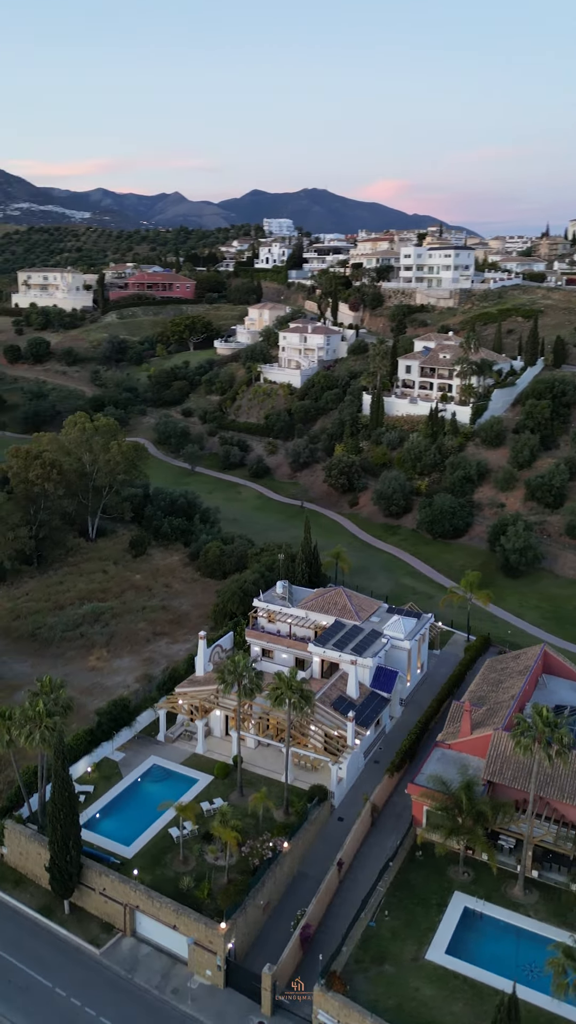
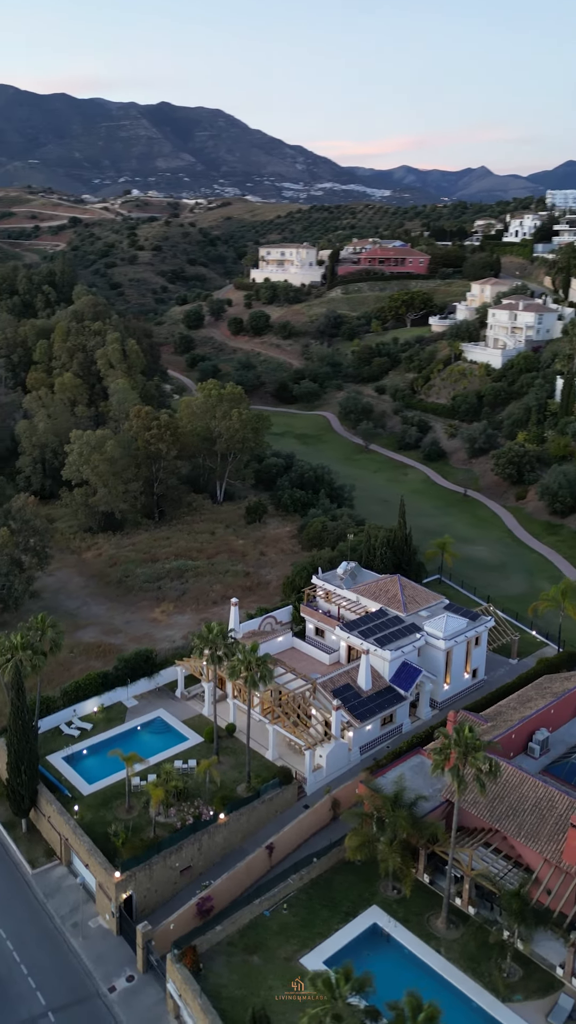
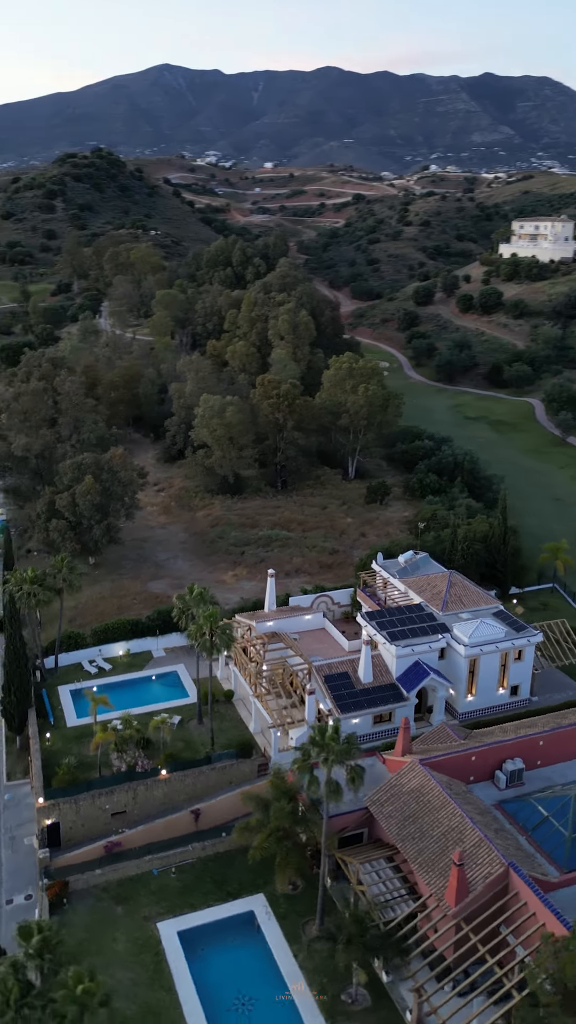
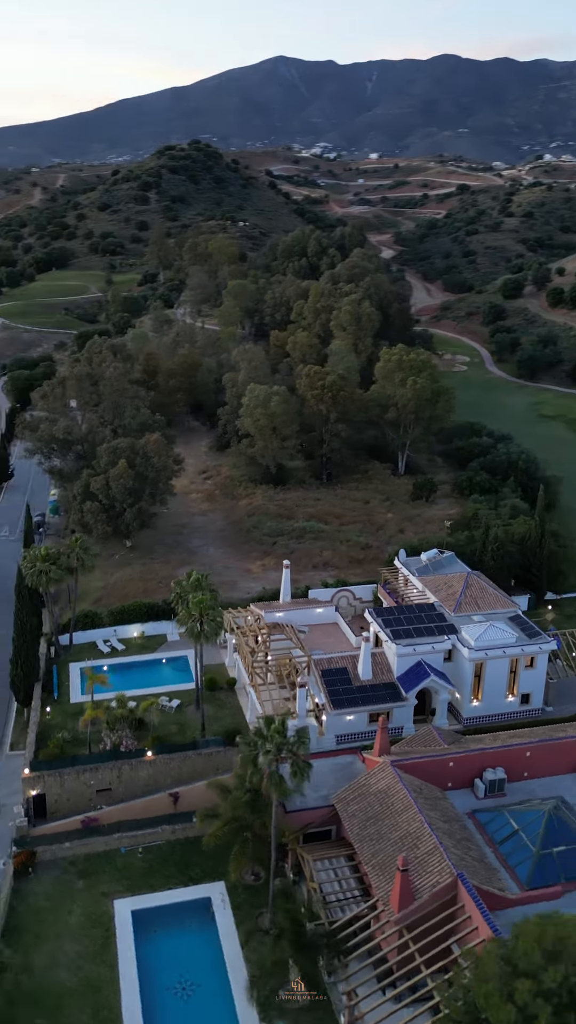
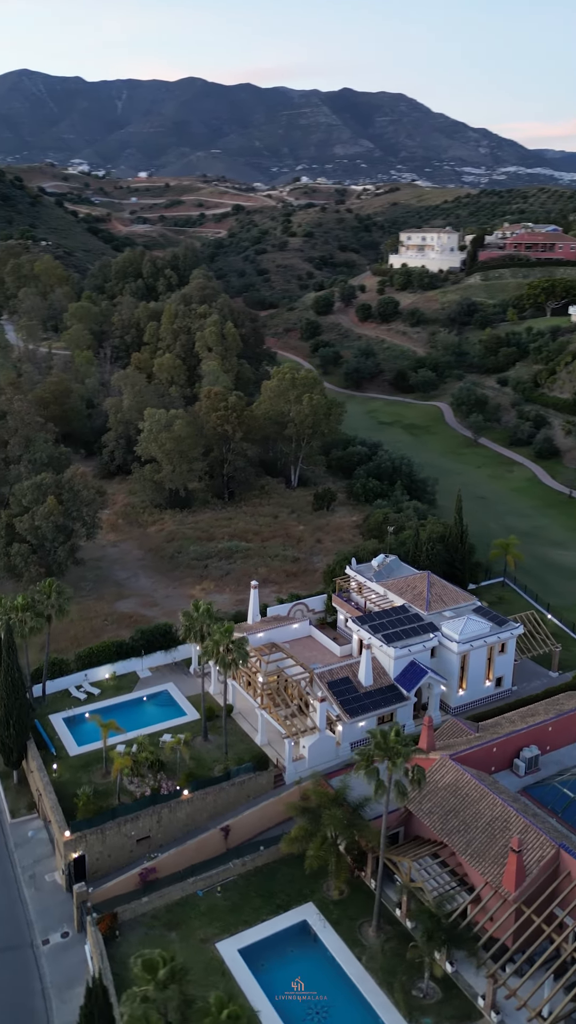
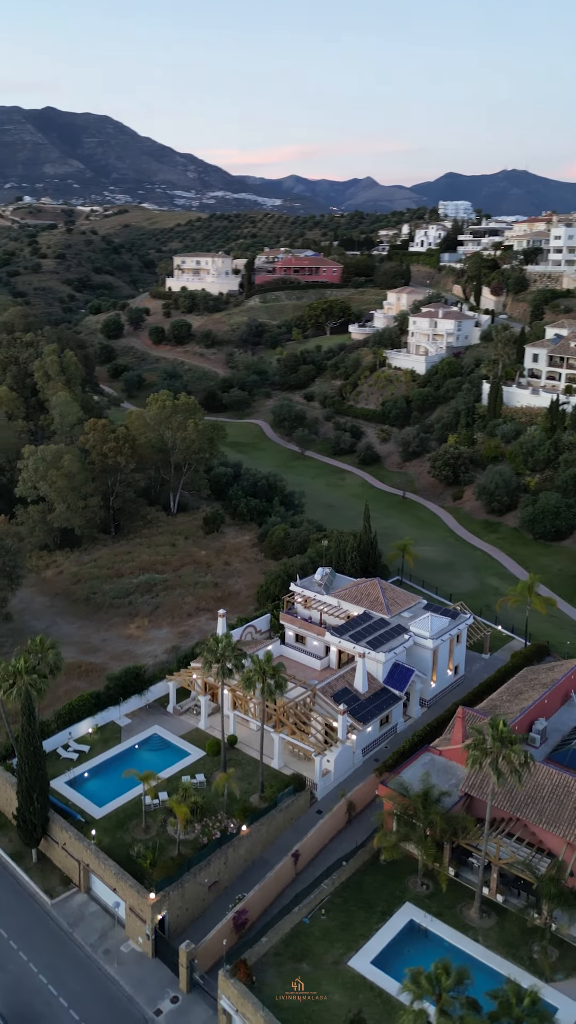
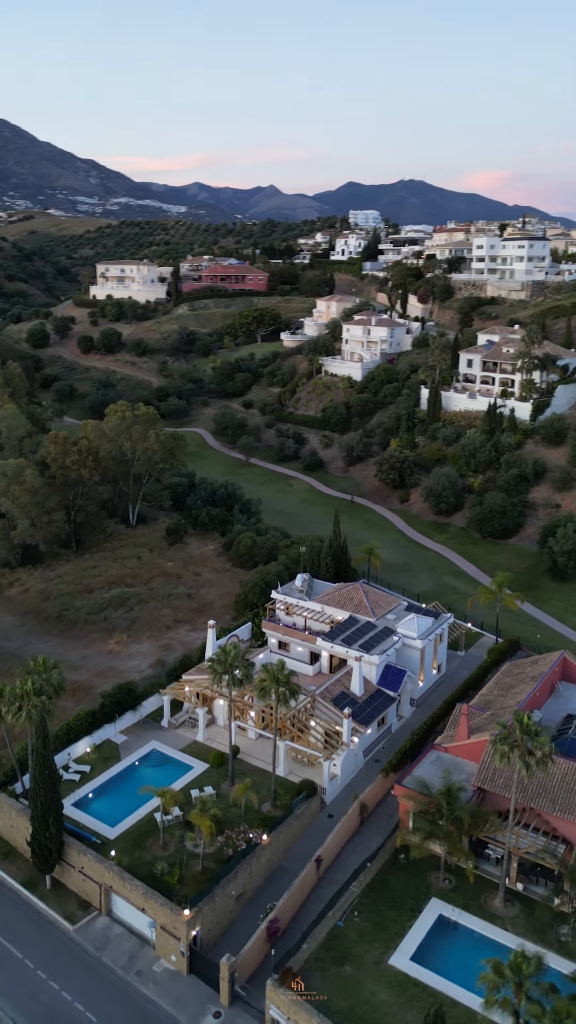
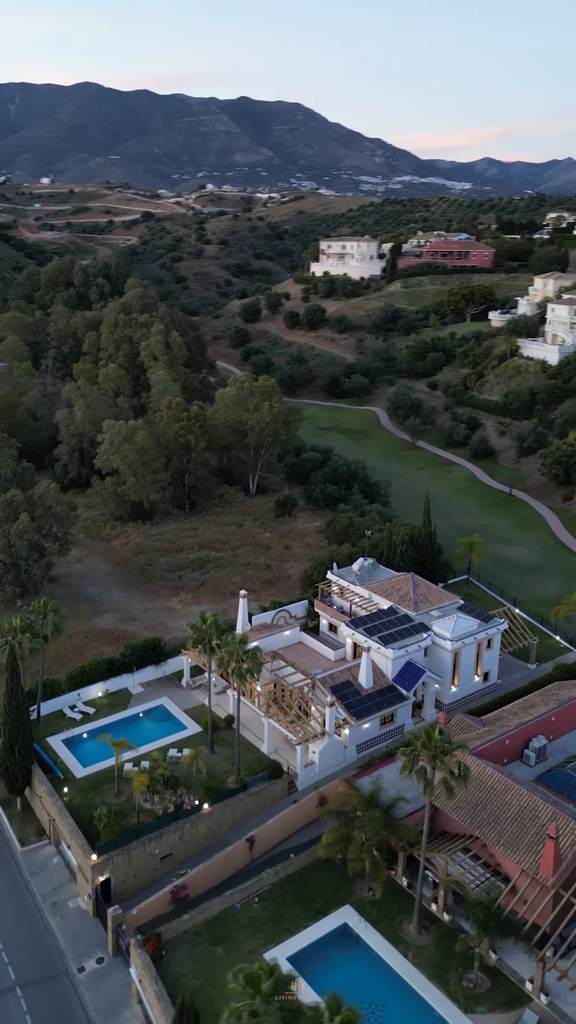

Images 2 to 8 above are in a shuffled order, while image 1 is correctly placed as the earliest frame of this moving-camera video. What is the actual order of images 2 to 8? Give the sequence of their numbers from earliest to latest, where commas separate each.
7, 6, 2, 8, 5, 3, 4
